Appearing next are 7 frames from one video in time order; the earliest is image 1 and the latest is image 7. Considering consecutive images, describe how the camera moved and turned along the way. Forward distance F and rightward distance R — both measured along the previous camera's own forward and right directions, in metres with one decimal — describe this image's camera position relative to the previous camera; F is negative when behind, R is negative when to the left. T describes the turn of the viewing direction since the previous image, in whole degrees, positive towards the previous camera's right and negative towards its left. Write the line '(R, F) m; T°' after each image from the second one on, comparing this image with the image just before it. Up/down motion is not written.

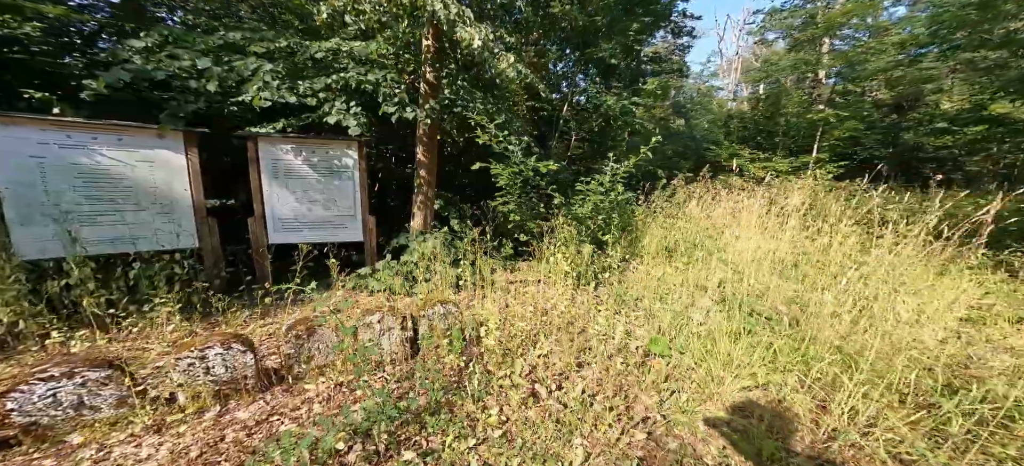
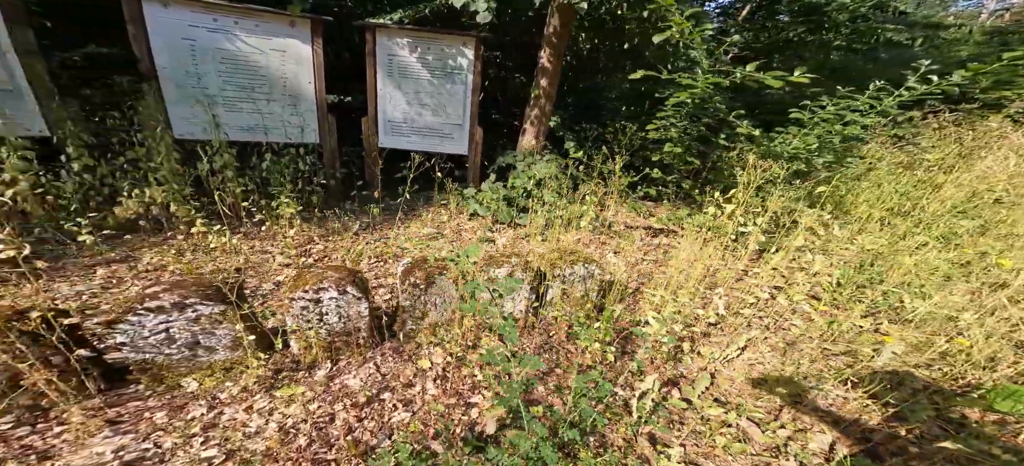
(-0.6, +0.8) m; -12°
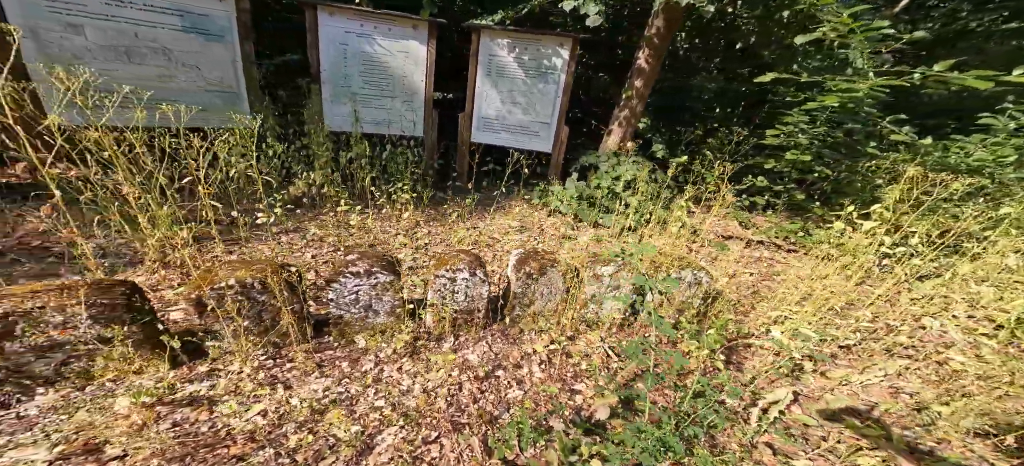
(-0.2, -0.1) m; -10°
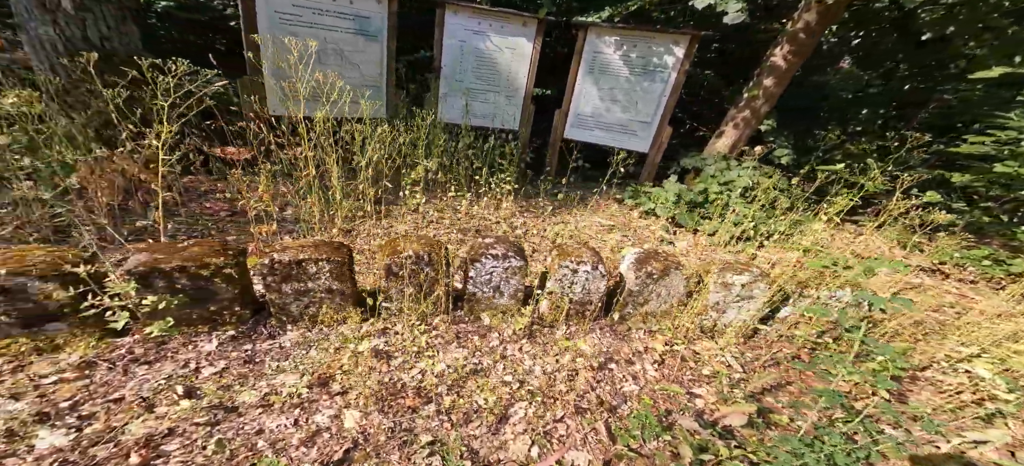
(-0.2, -0.1) m; -11°
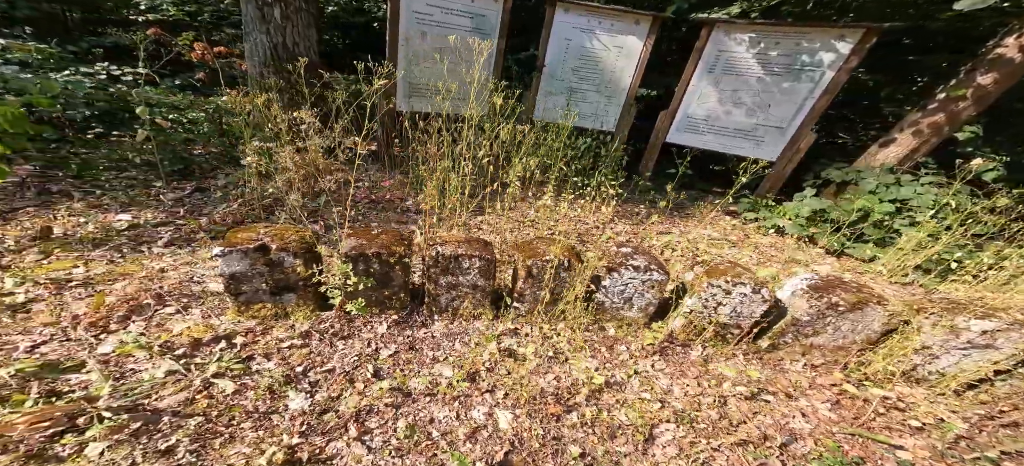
(-0.3, 0.0) m; -11°
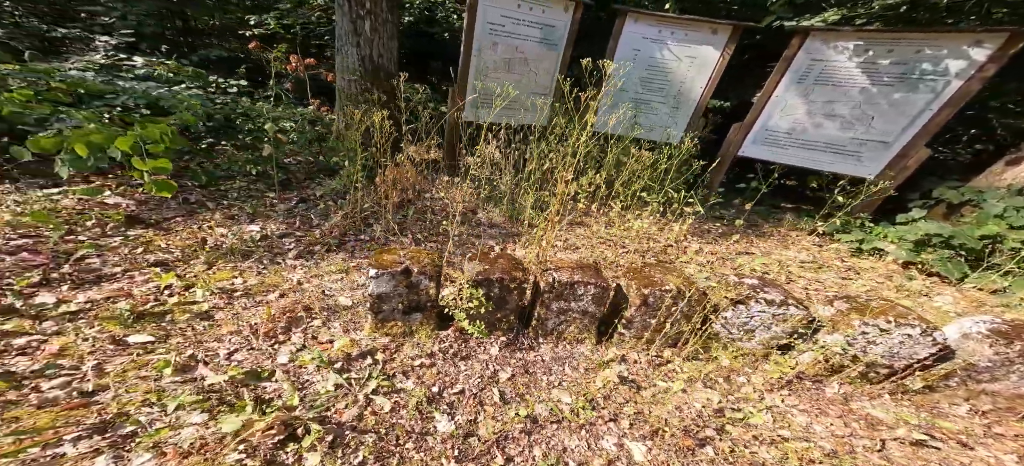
(-0.3, 0.0) m; -6°
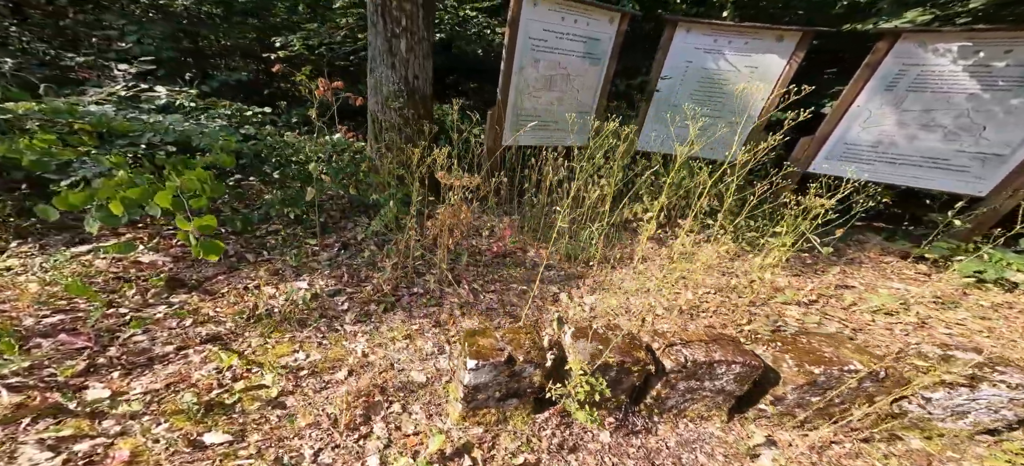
(-0.5, +0.4) m; -1°
